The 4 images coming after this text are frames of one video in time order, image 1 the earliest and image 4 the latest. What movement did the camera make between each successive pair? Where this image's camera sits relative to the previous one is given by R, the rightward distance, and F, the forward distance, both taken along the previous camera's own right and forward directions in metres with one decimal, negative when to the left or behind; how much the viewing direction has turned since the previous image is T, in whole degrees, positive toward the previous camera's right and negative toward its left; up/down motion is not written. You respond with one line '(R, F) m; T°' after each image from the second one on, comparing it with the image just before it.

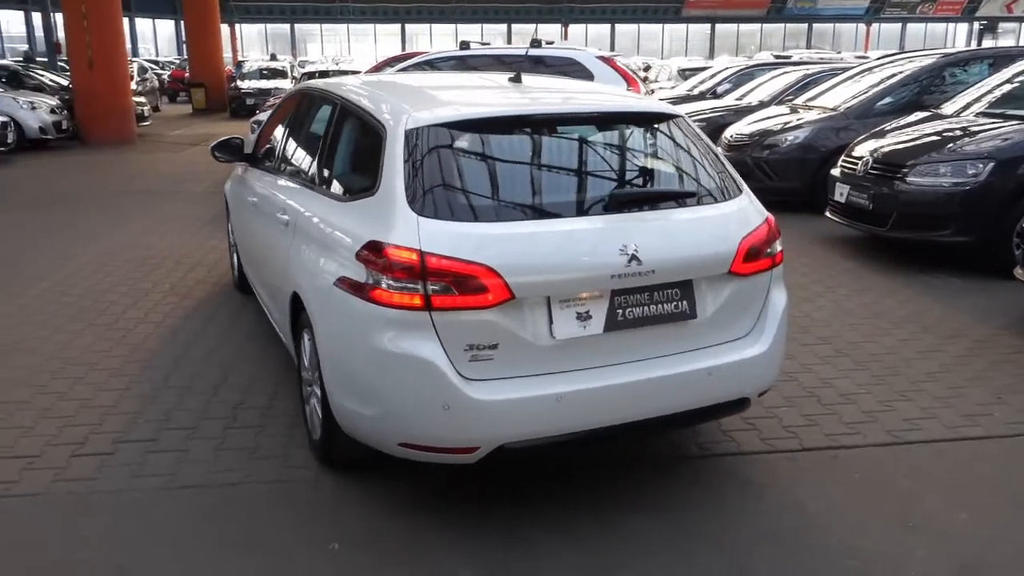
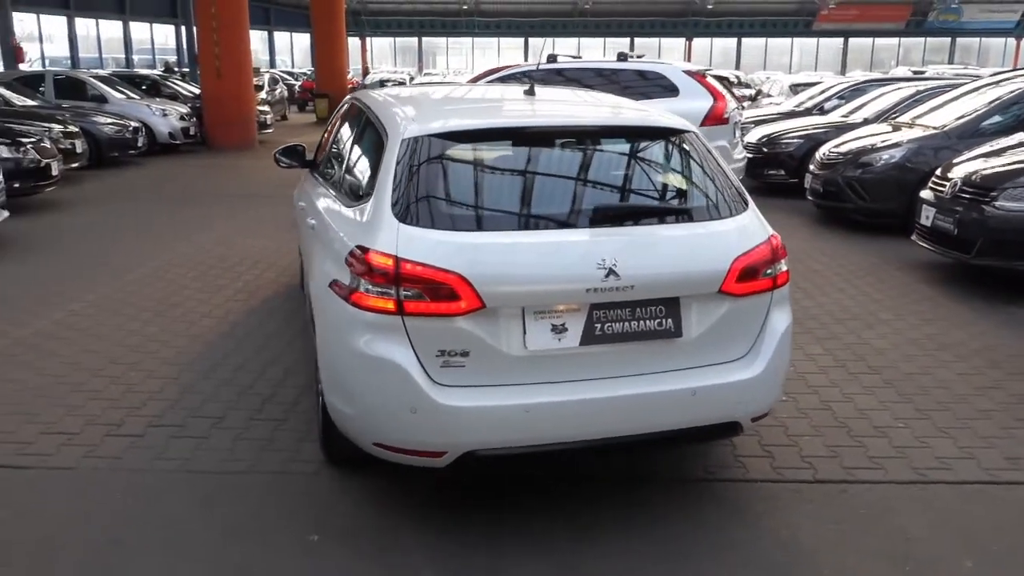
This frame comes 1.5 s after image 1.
(+0.5, 0.0) m; -8°
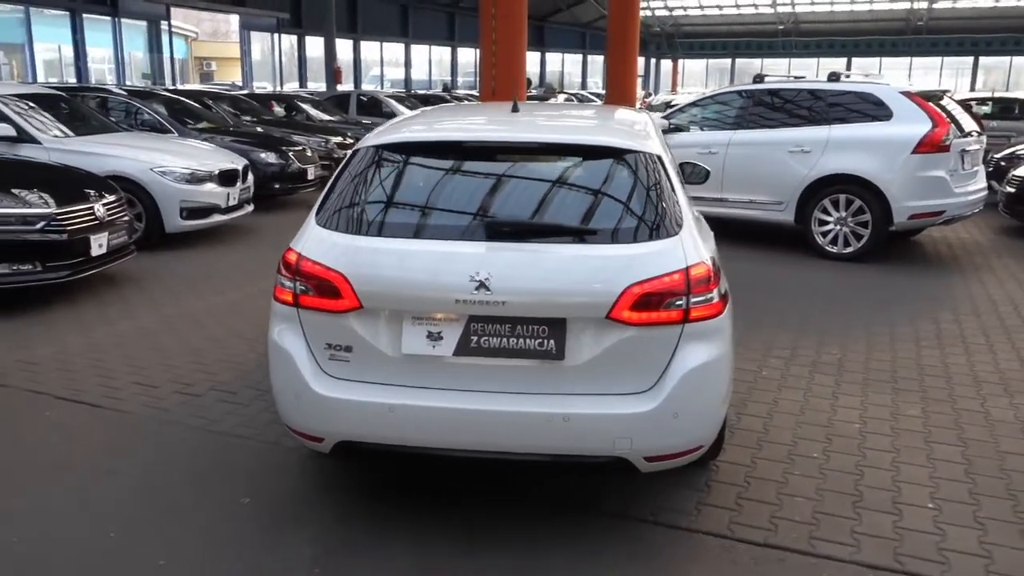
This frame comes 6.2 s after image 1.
(+1.5, +0.2) m; -21°
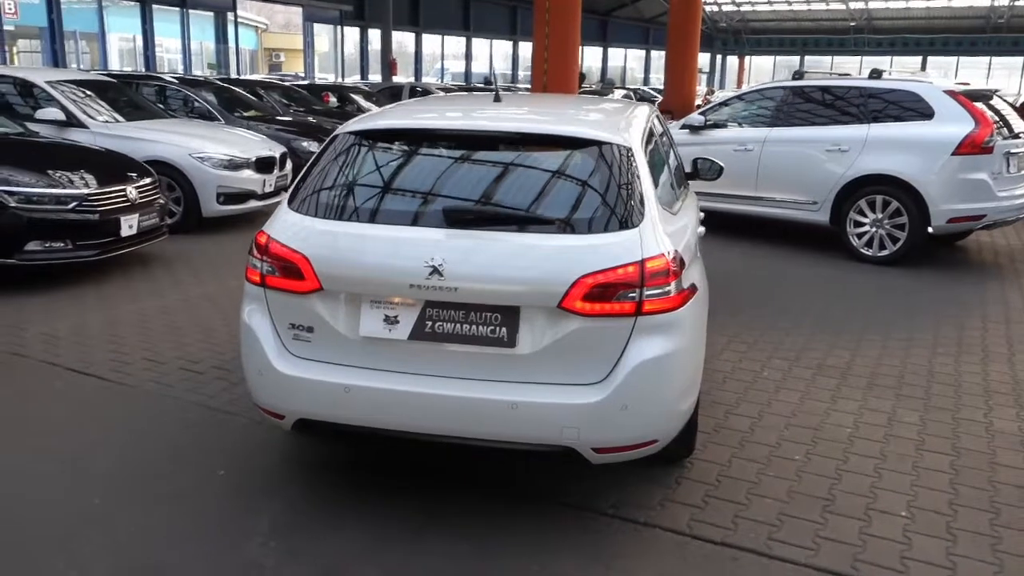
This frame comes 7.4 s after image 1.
(+0.4, 0.0) m; -4°
